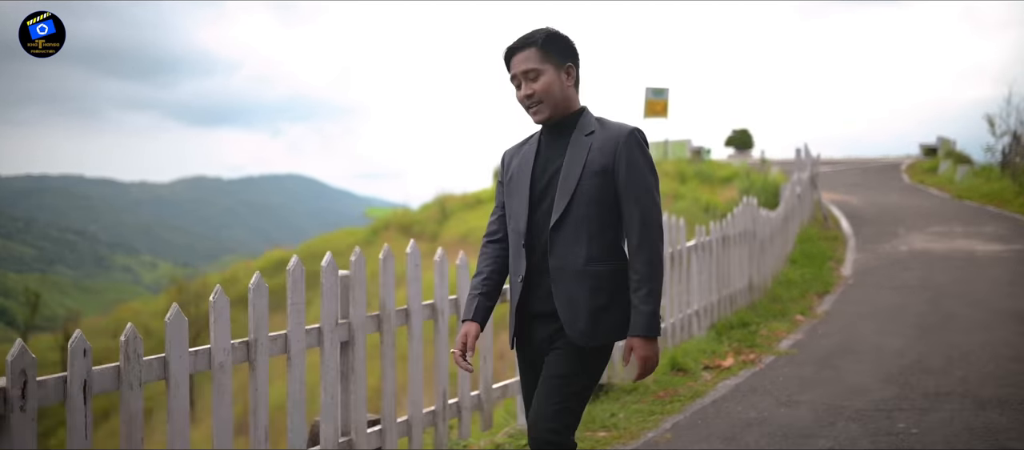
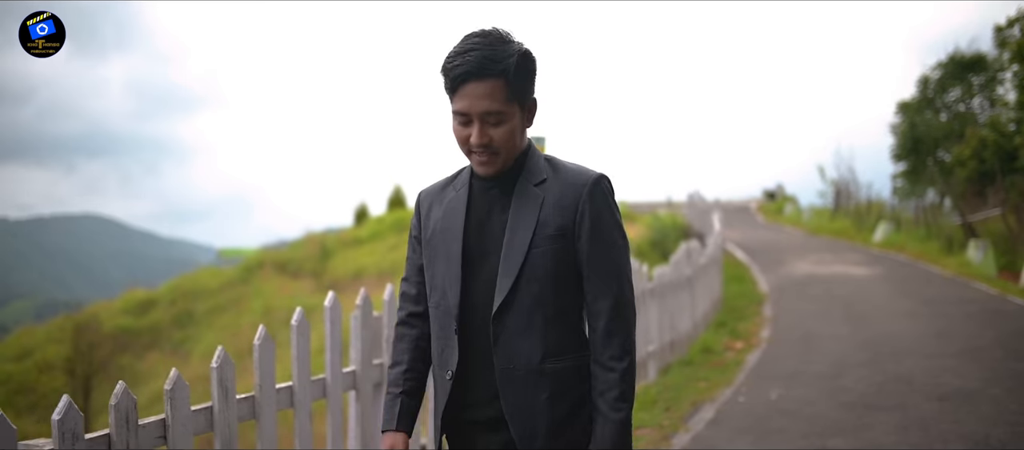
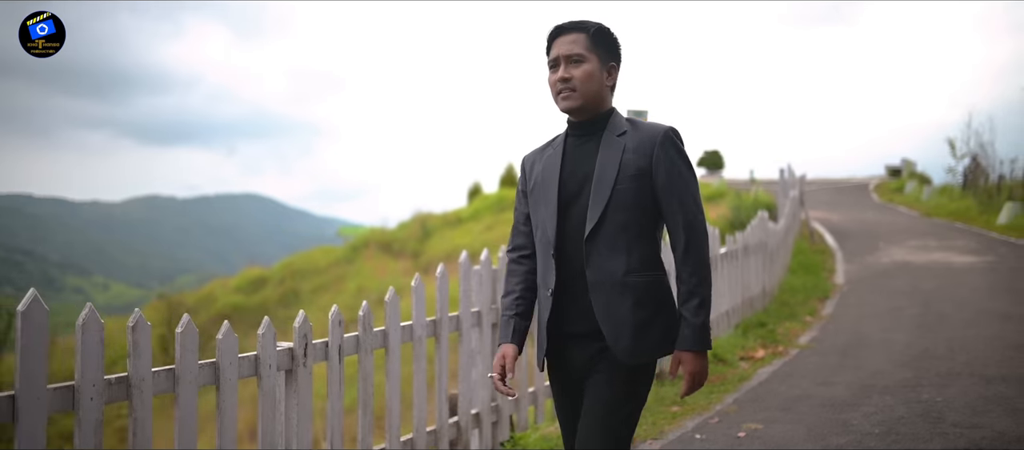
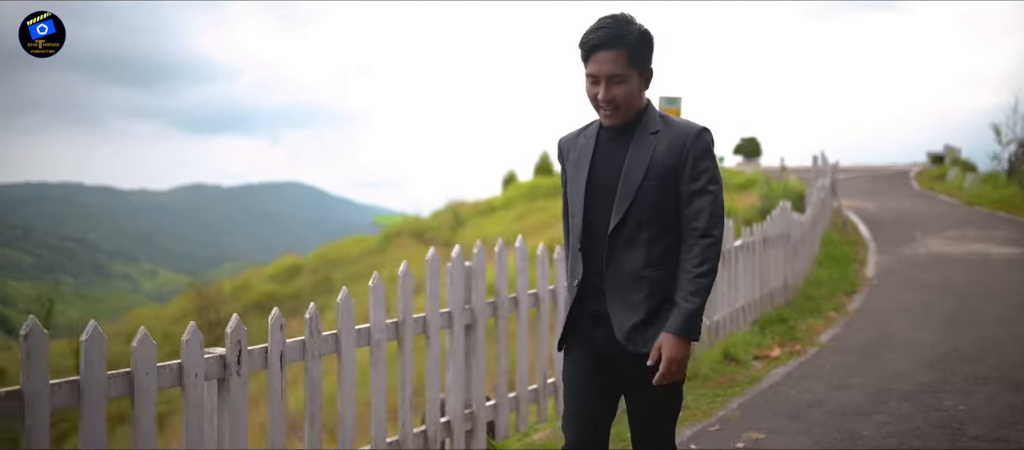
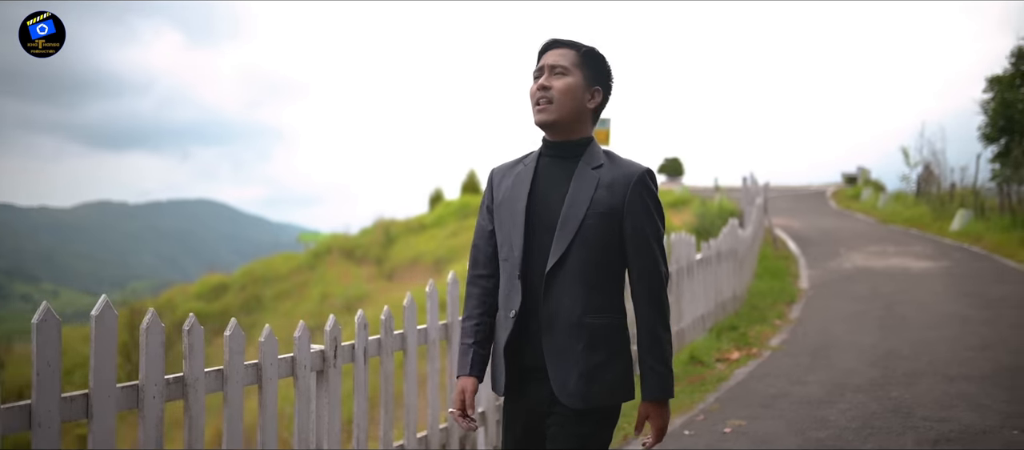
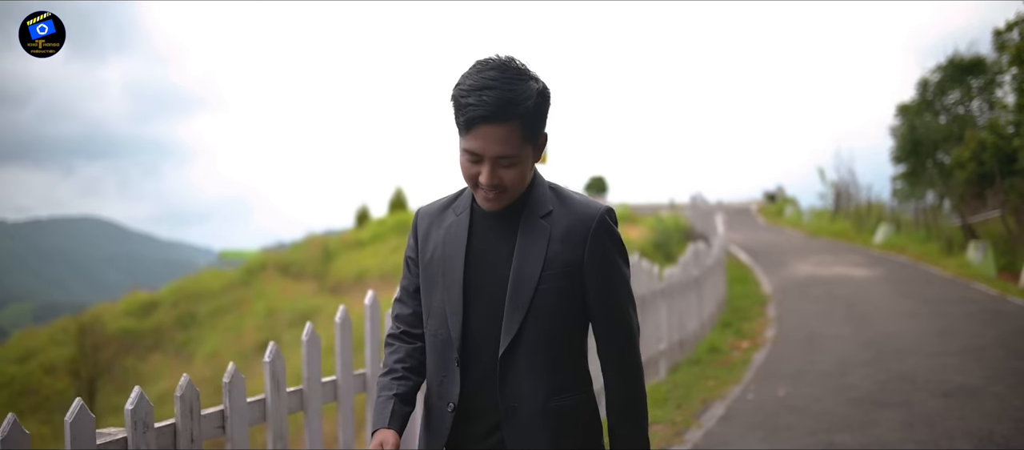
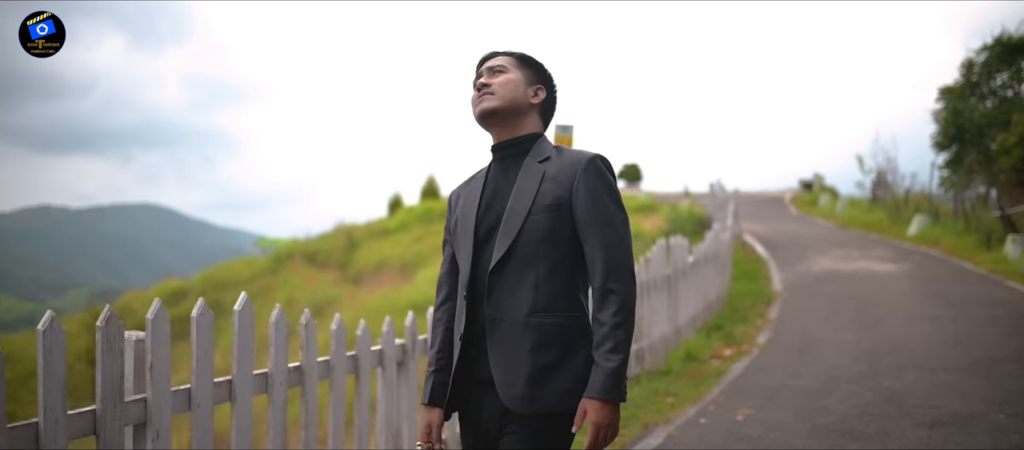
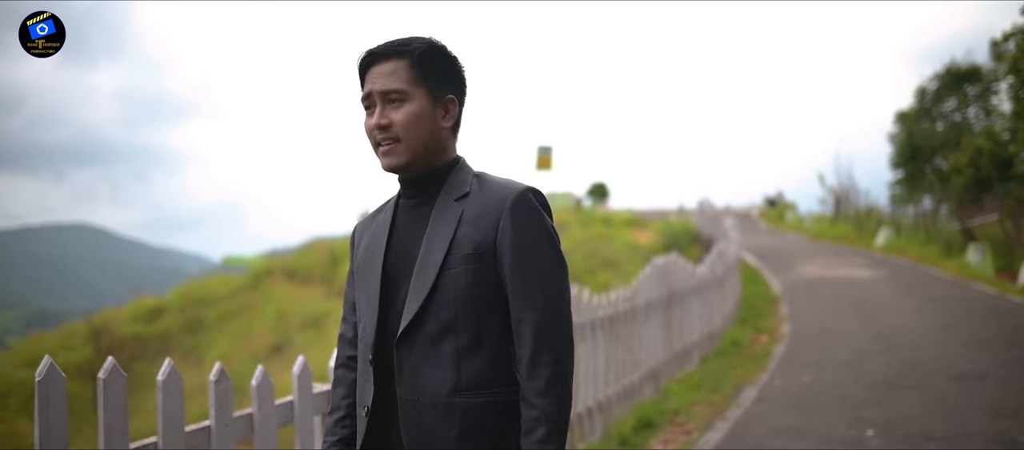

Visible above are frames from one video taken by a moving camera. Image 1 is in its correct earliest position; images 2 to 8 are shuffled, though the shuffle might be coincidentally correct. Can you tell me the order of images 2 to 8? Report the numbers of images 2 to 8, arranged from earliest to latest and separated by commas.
4, 3, 5, 7, 2, 6, 8
